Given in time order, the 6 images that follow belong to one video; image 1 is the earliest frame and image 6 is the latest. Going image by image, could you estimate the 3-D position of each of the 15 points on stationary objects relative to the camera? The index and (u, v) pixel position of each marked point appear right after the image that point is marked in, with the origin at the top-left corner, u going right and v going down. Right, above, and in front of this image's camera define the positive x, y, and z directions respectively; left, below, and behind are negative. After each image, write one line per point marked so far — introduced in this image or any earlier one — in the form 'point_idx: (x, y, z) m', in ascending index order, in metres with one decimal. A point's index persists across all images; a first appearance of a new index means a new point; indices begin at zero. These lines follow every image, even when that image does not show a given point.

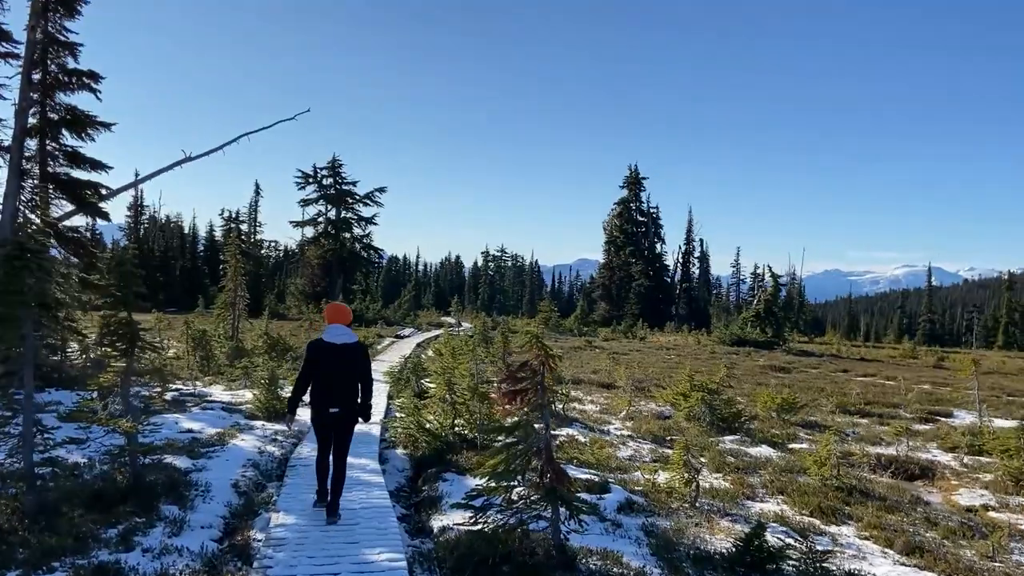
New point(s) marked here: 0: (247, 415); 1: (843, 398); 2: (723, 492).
0: (-4.7, -2.2, +13.7) m
1: (+7.6, -2.5, +17.9) m
2: (+2.4, -2.3, +8.7) m
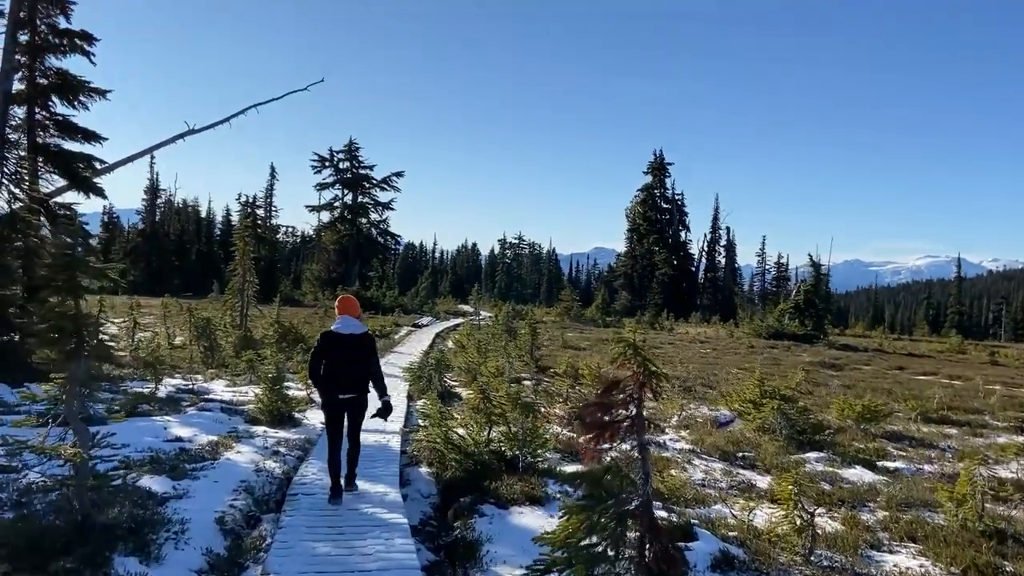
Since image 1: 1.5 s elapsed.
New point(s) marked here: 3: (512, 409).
0: (-4.1, -2.0, +12.0) m
1: (+8.3, -2.4, +15.9) m
2: (+2.9, -2.2, +6.8) m
3: (0.0, -1.4, +9.2) m
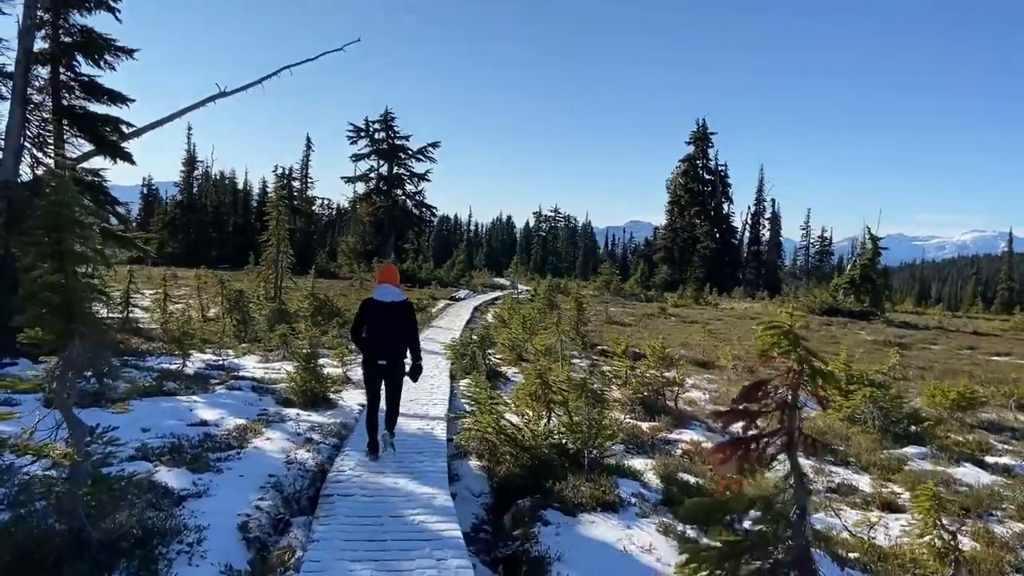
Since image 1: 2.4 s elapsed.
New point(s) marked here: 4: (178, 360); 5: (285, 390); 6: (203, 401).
0: (-3.3, -1.6, +11.1) m
1: (+9.2, -1.9, +14.4) m
2: (+3.4, -2.0, +5.6) m
3: (+0.6, -1.1, +8.1) m
4: (-5.8, -1.3, +13.5) m
5: (-3.3, -1.5, +11.2) m
6: (-4.2, -1.5, +10.6) m
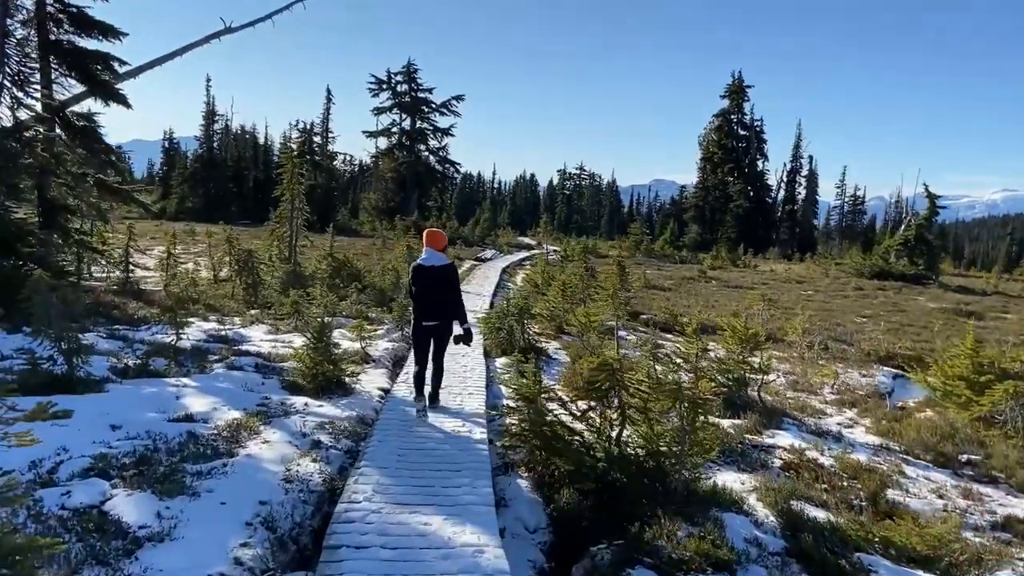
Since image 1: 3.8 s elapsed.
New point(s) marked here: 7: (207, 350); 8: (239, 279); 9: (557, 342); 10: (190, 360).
0: (-2.7, -1.1, +9.4) m
1: (+9.9, -1.4, +12.4) m
2: (+3.8, -1.9, +3.8) m
3: (+1.1, -0.9, +6.2) m
4: (-5.1, -0.7, +11.8) m
5: (-2.7, -1.0, +9.5) m
6: (-3.7, -1.1, +9.0) m
7: (-4.3, -0.9, +11.1) m
8: (-5.9, +0.2, +16.7) m
9: (+0.8, -0.9, +13.1) m
10: (-4.3, -1.0, +10.4) m
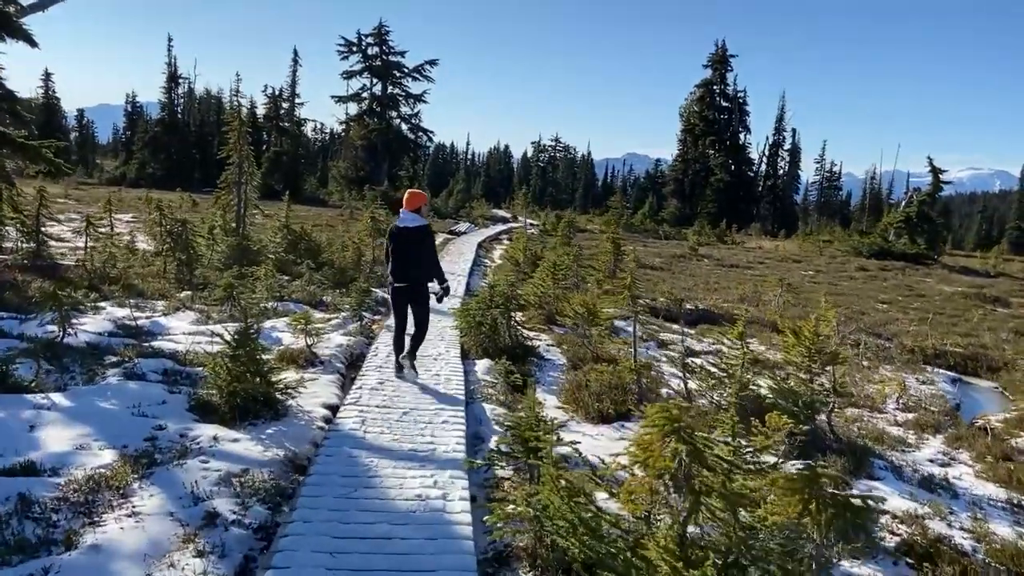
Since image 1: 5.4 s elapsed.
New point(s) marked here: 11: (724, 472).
0: (-2.8, -1.0, +7.0) m
1: (+9.7, -1.2, +10.5) m
2: (+3.9, -2.0, +1.7) m
3: (+1.1, -0.9, +4.0) m
4: (-5.3, -0.4, +9.3) m
5: (-2.8, -0.9, +7.1) m
6: (-3.7, -1.0, +6.5) m
7: (-4.5, -0.7, +8.6) m
8: (-6.2, +0.6, +14.1) m
9: (+0.5, -0.7, +10.8) m
10: (-4.4, -0.8, +7.9) m
11: (+1.0, -0.8, +4.1) m
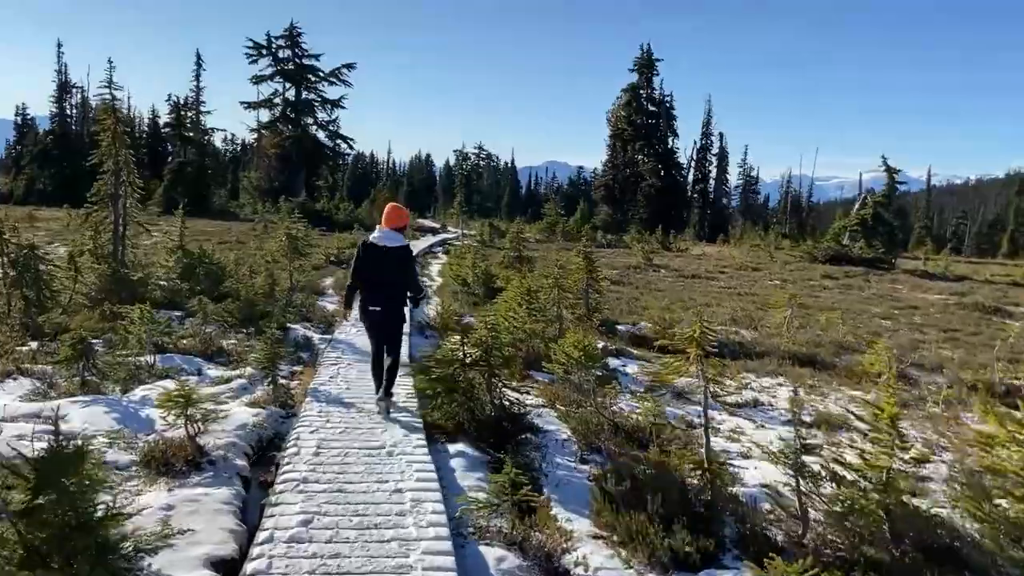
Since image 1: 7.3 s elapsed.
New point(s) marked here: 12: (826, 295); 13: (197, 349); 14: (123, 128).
0: (-2.7, -1.5, +3.9) m
1: (+9.4, -1.3, +8.5) m
2: (+4.6, -2.2, -0.8) m
3: (+1.5, -1.2, +1.3) m
4: (-5.4, -1.0, +6.0) m
5: (-2.7, -1.3, +4.0) m
6: (-3.6, -1.5, +3.3) m
7: (-4.5, -1.2, +5.4) m
8: (-6.8, 0.0, +10.7) m
9: (+0.2, -1.1, +8.0) m
10: (-4.4, -1.3, +4.6) m
11: (+1.4, -1.2, +1.4) m
12: (+7.9, -0.2, +19.4) m
13: (-3.9, -0.7, +9.5) m
14: (-7.0, +3.0, +14.2) m
